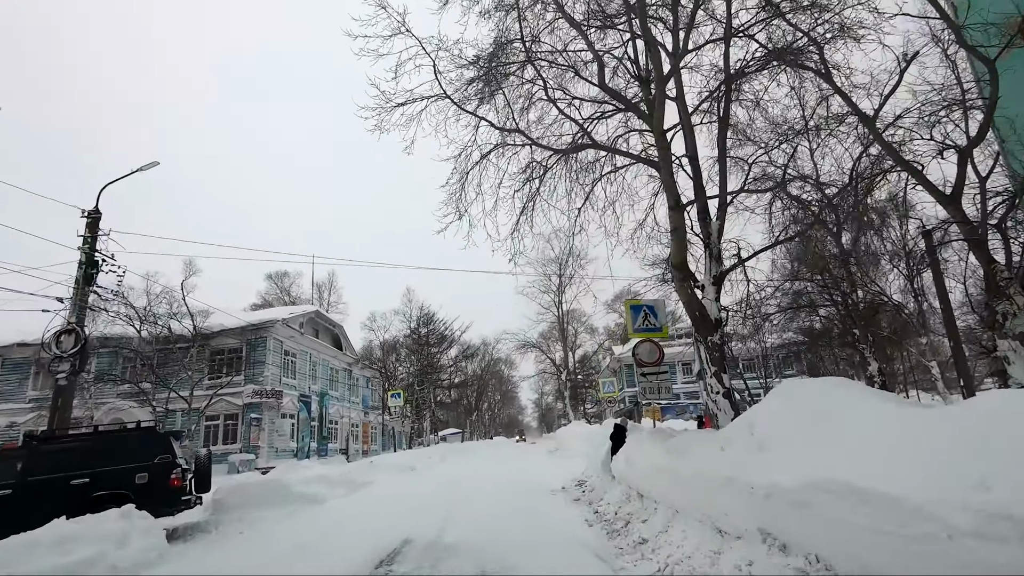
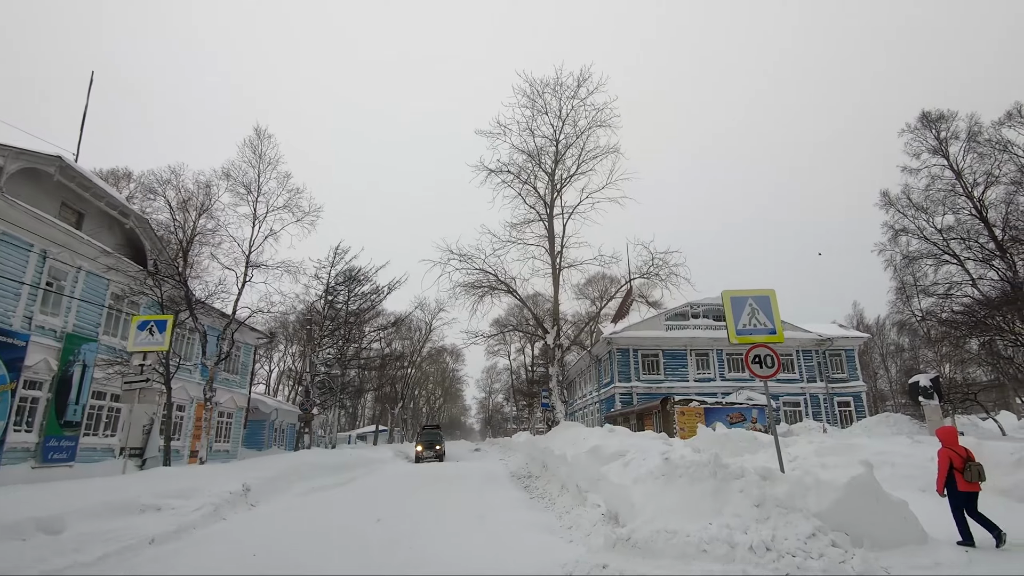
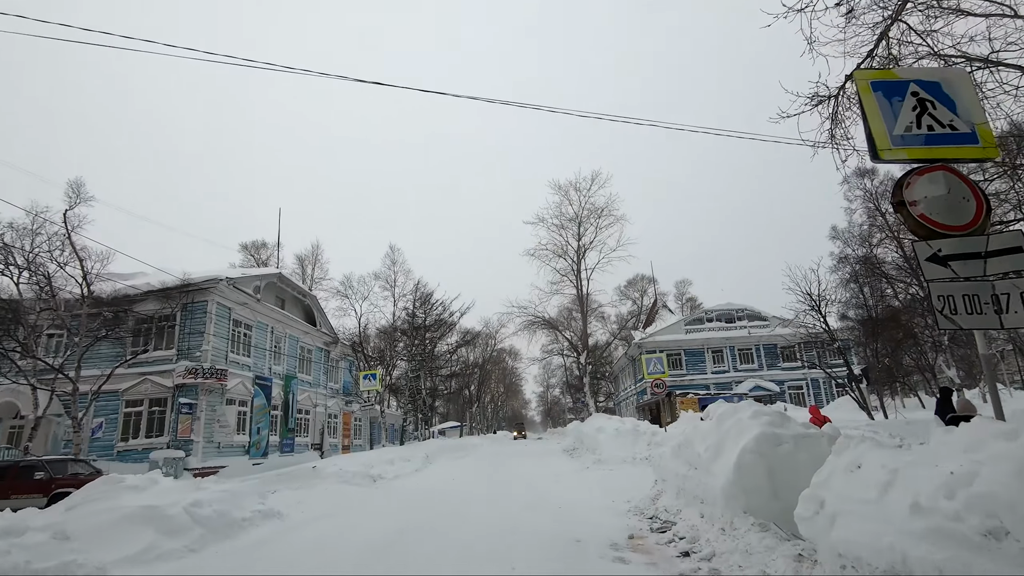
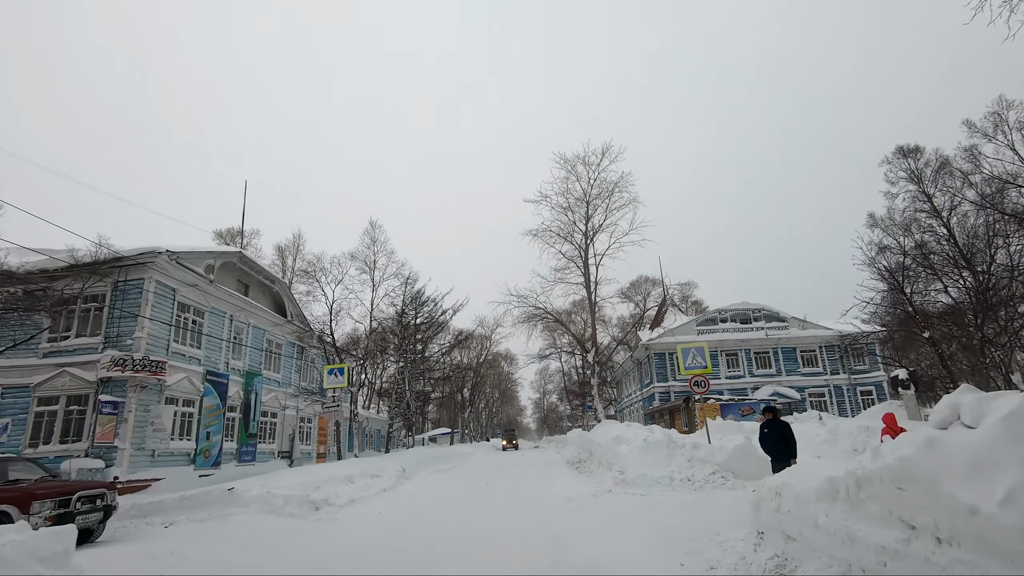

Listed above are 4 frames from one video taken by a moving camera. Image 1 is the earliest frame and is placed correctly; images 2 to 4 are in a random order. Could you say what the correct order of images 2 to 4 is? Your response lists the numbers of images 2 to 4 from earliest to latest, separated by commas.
3, 4, 2
